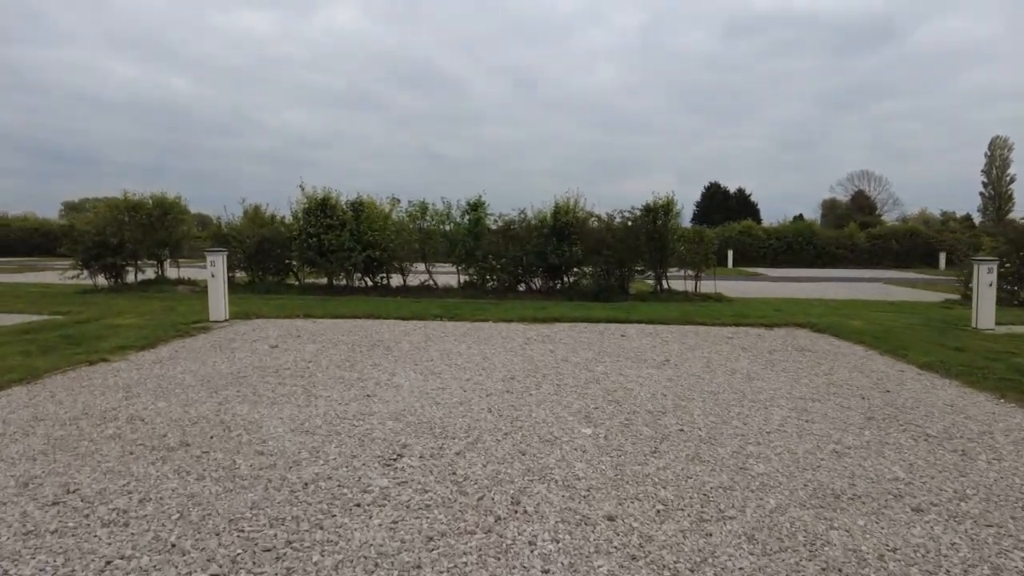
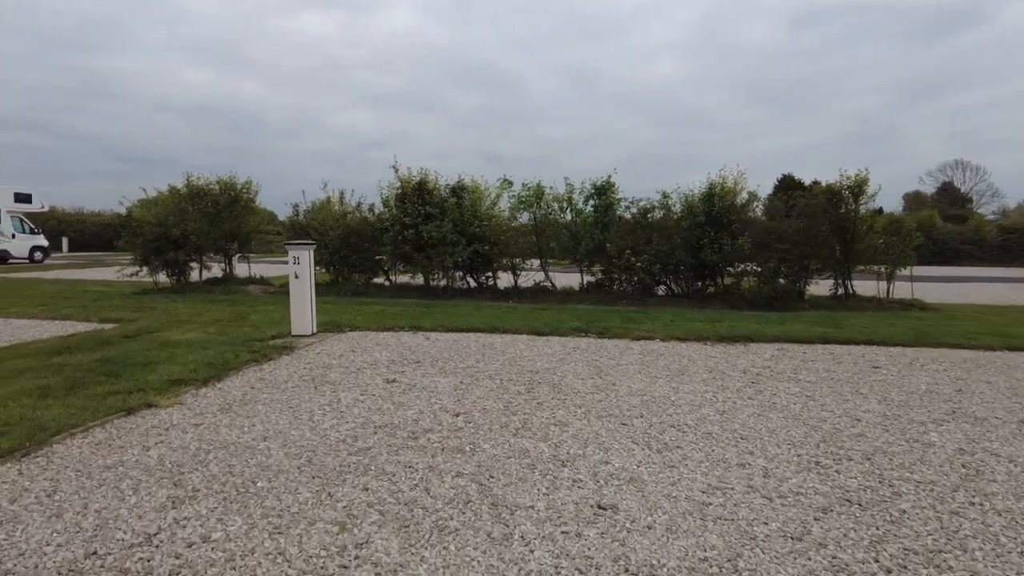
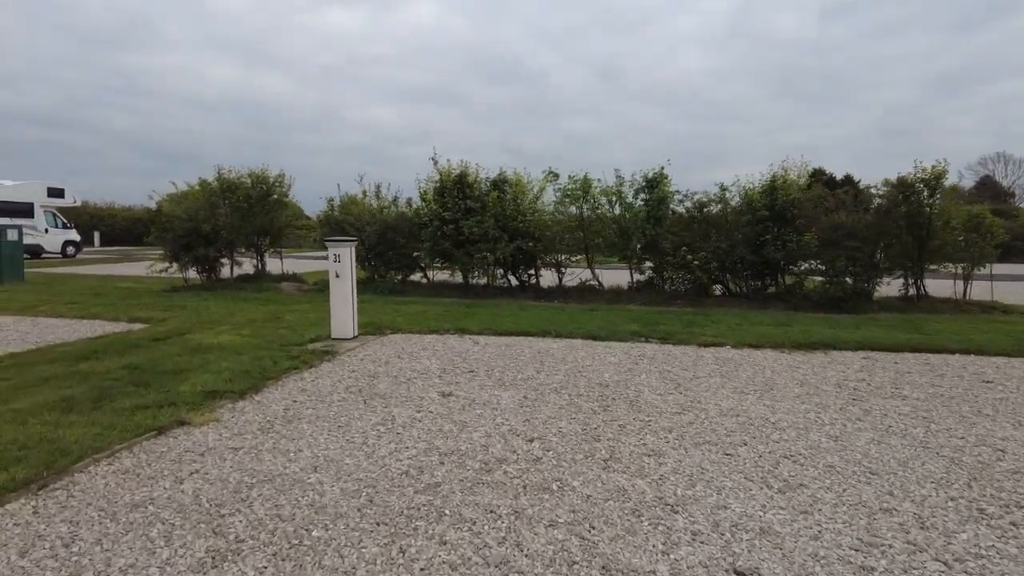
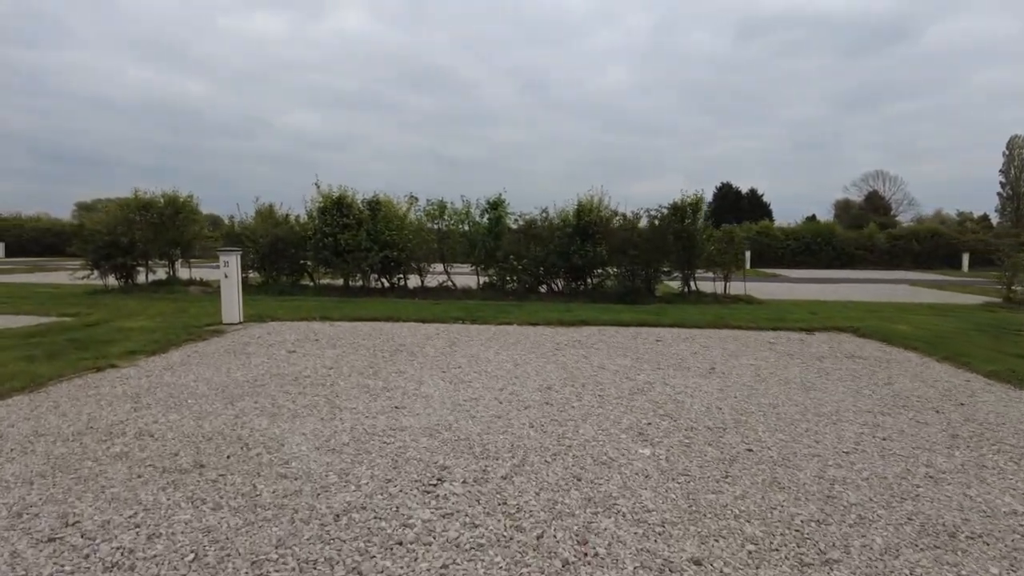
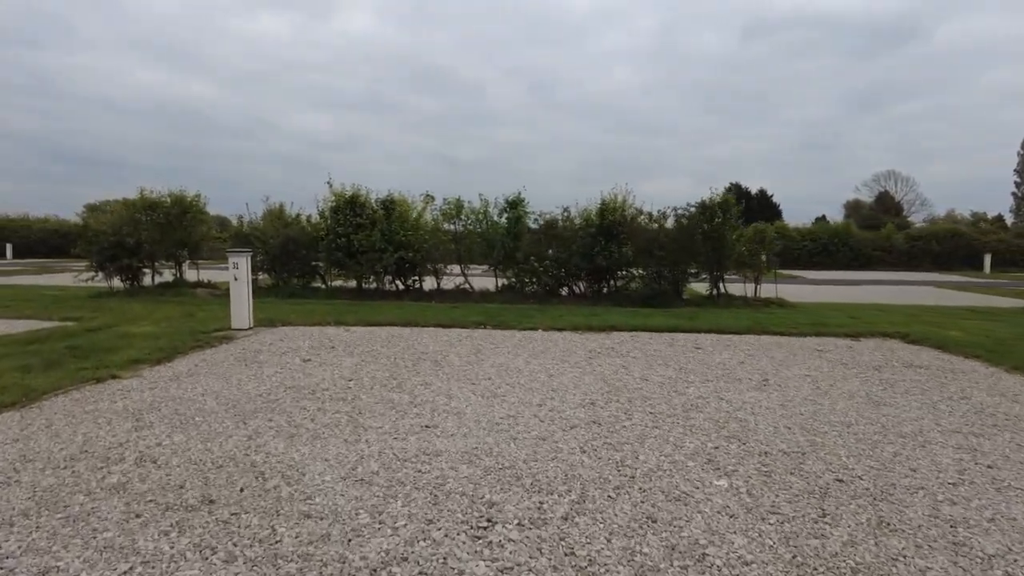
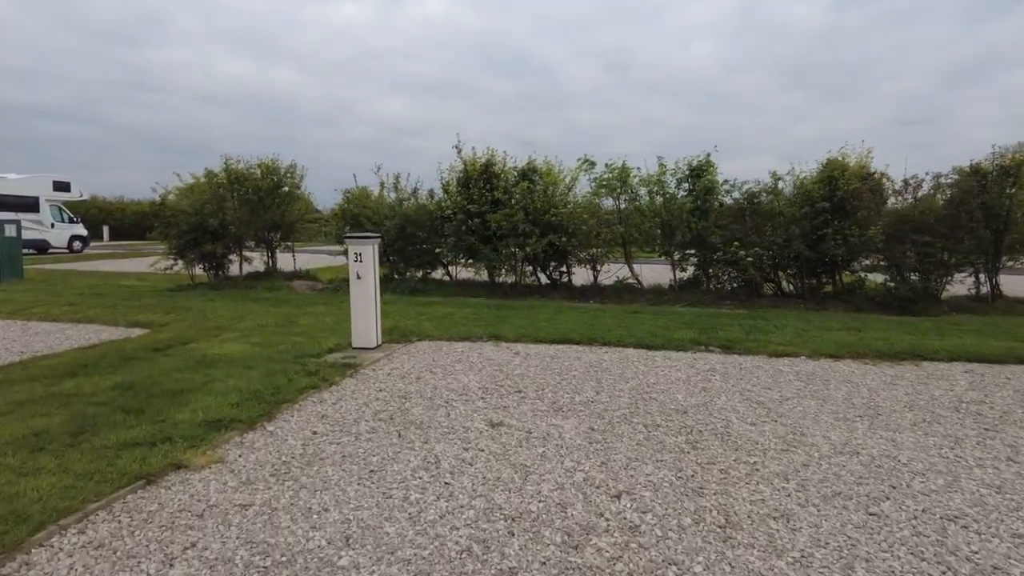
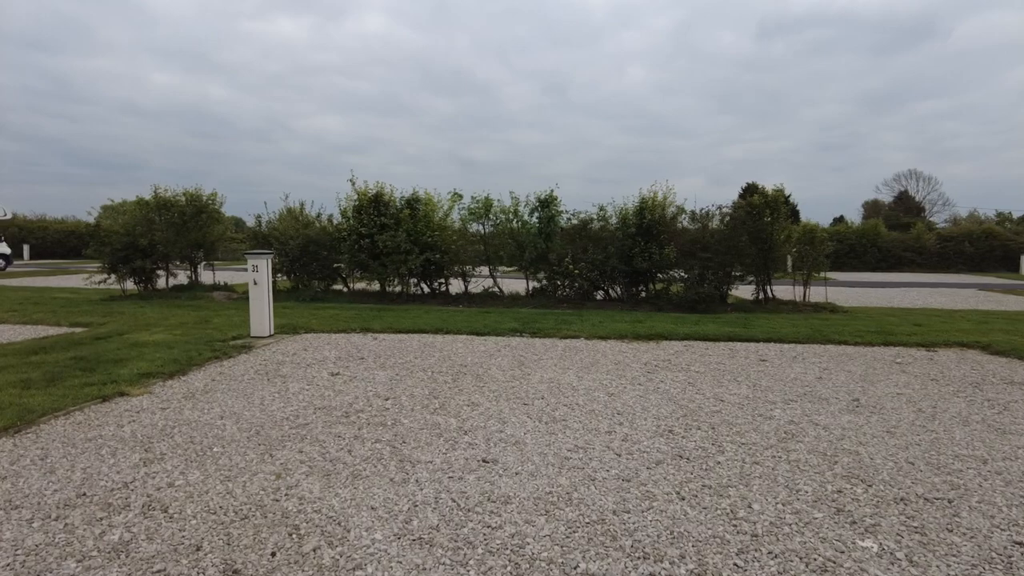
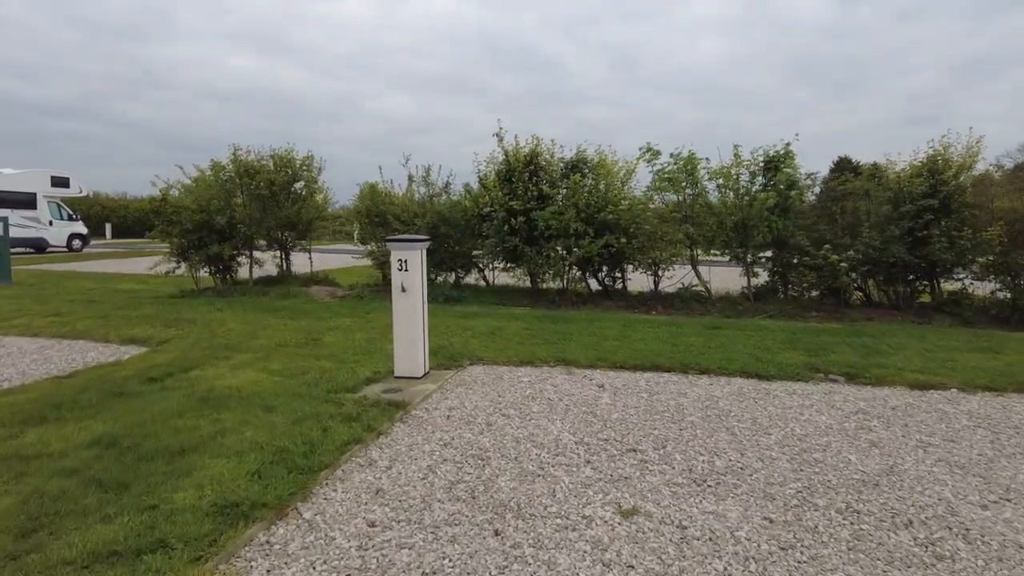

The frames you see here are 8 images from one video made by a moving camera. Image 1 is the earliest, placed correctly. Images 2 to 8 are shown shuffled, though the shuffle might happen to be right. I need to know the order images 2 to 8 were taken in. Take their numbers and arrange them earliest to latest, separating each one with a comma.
4, 5, 7, 2, 3, 6, 8
